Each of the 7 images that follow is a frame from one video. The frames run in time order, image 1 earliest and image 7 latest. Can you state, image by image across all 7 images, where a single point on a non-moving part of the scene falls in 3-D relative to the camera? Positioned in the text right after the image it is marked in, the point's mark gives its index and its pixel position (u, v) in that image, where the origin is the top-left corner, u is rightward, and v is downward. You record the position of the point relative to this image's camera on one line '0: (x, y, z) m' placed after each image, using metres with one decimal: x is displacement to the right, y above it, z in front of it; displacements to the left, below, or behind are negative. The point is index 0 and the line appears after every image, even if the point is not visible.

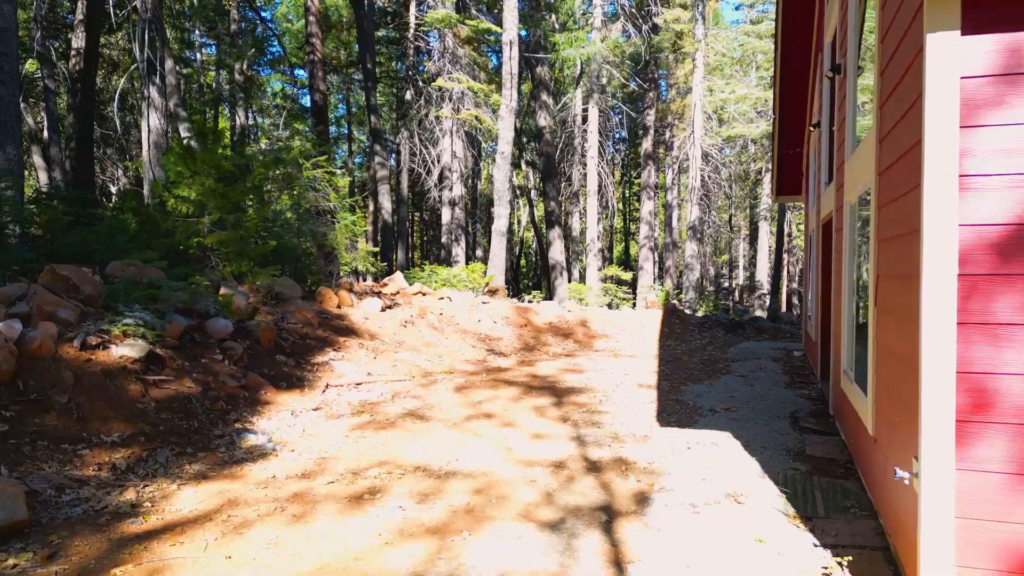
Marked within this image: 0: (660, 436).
0: (+1.2, -1.1, +5.6) m
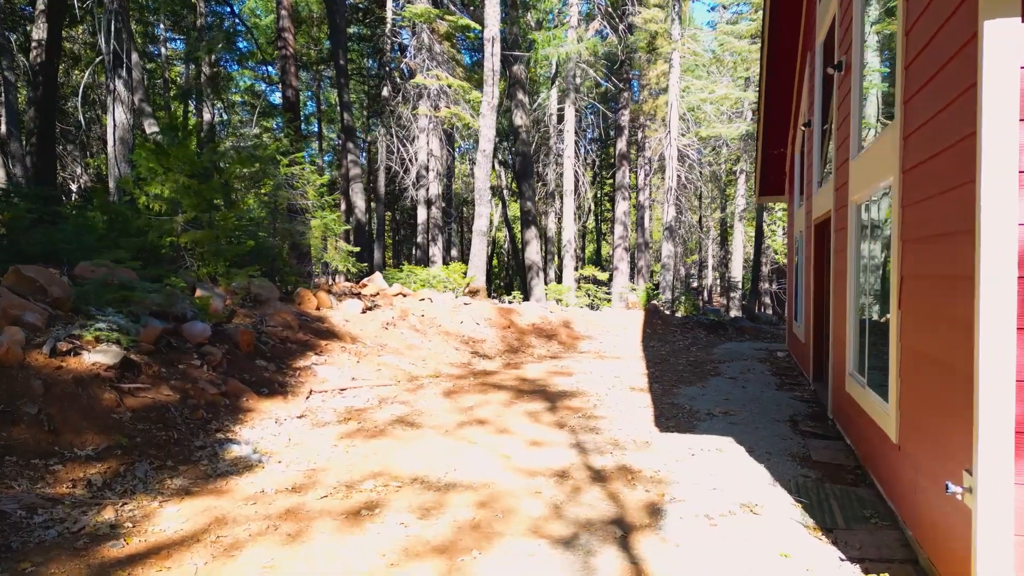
0: (+1.1, -1.2, +5.4) m
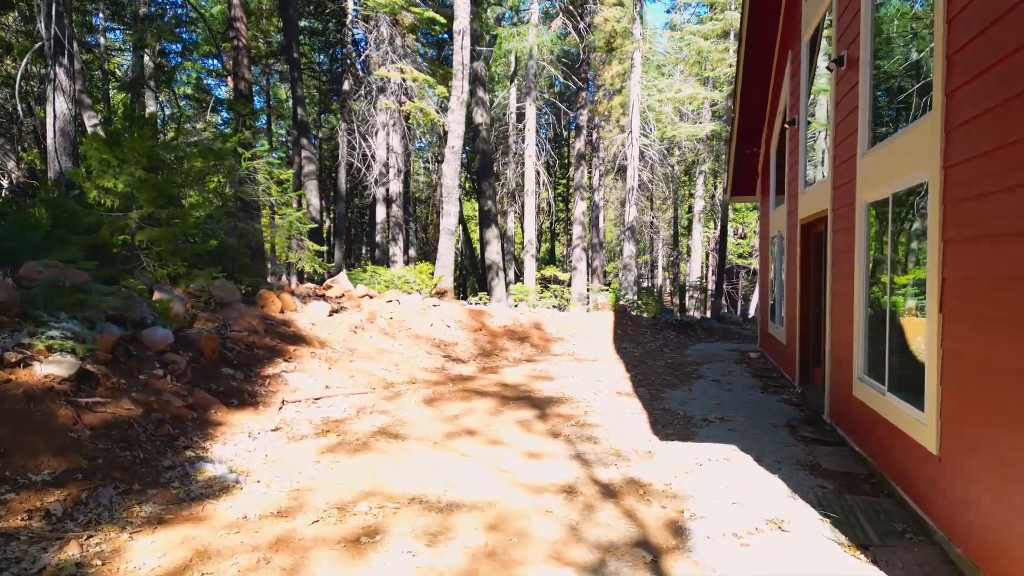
0: (+1.1, -1.2, +5.2) m
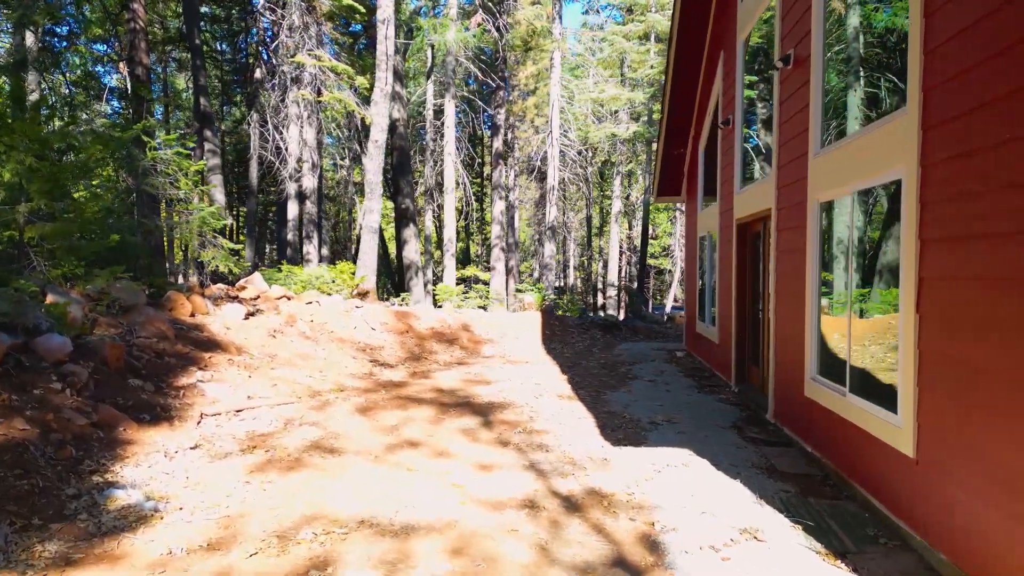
0: (+0.7, -1.2, +5.0) m
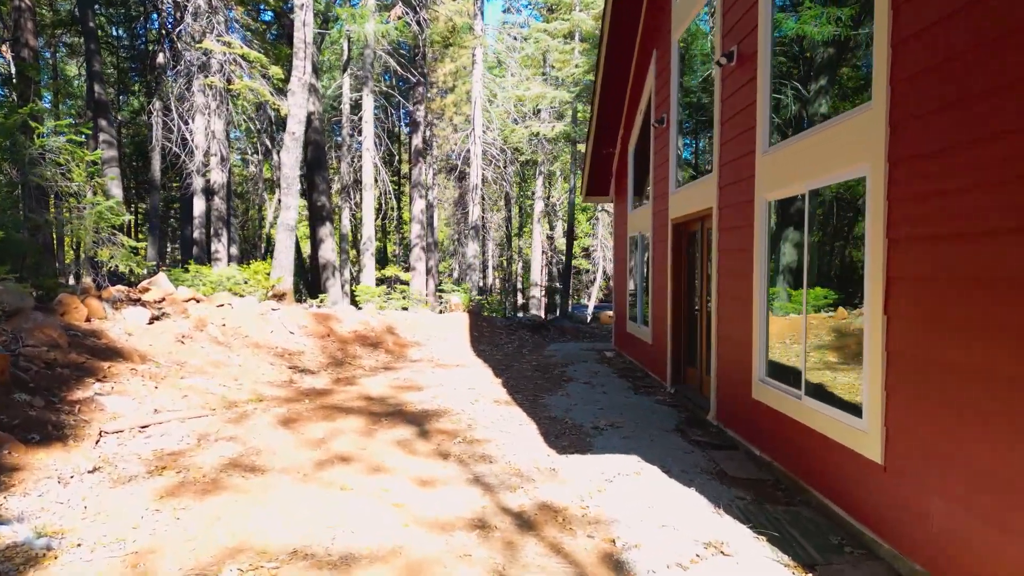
0: (+0.4, -1.2, +4.8) m
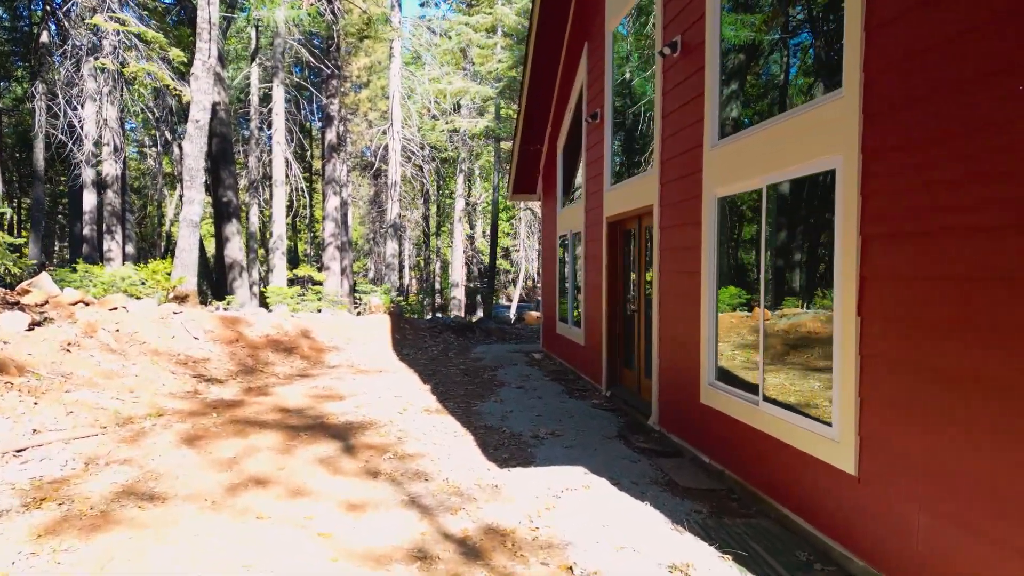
0: (0.0, -1.2, +4.4) m
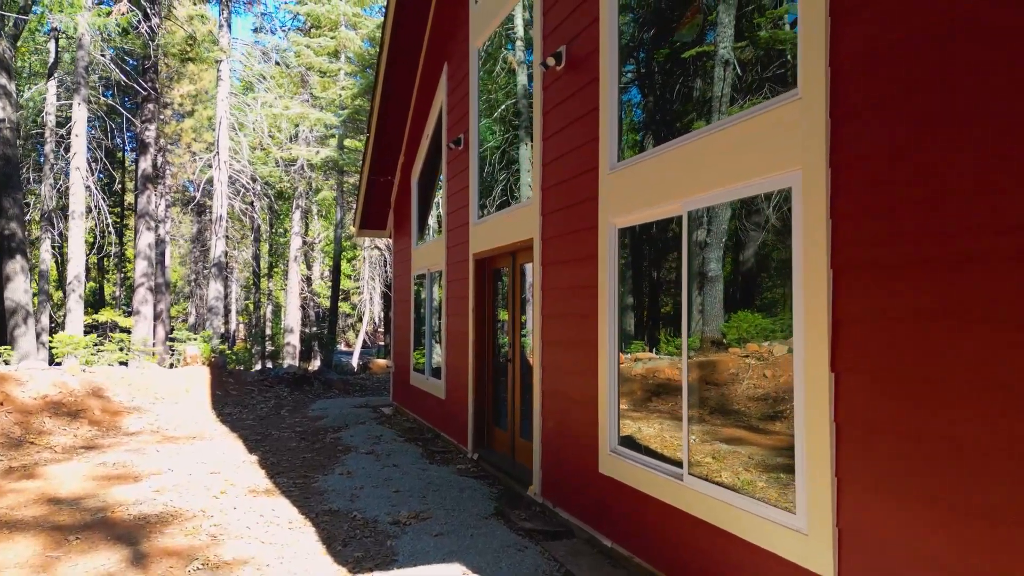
0: (-0.7, -1.4, +3.3) m
